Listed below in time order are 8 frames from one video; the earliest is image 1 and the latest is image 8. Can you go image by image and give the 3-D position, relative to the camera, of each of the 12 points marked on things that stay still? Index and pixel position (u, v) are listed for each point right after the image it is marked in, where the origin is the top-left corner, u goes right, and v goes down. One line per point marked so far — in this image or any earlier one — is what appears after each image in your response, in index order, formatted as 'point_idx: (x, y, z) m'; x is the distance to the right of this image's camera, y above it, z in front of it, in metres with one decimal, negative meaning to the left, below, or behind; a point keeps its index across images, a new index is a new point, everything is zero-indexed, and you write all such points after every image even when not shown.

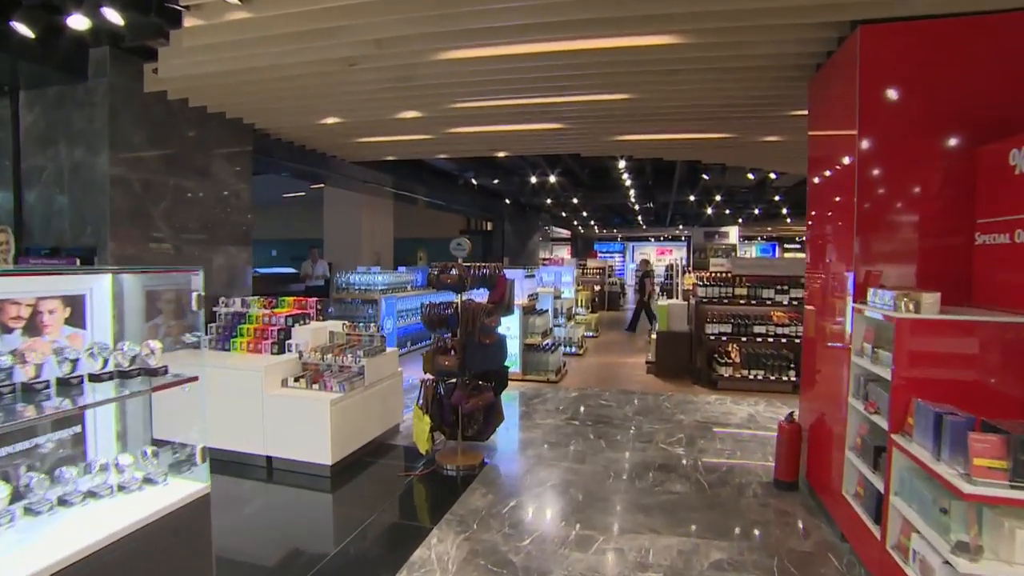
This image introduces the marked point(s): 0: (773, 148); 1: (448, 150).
0: (+3.0, +1.6, +6.9) m
1: (-0.8, +1.7, +7.4) m
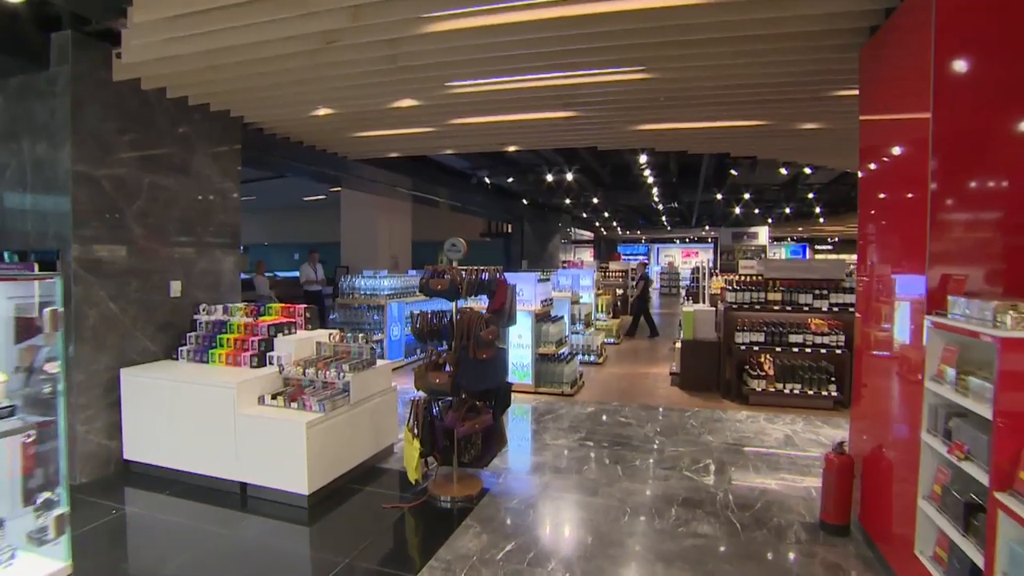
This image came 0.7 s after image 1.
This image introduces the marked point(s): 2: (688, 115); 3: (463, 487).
0: (+3.1, +1.6, +6.2) m
1: (-0.6, +1.6, +6.9) m
2: (+1.6, +1.5, +5.3) m
3: (-0.3, -1.4, +4.1) m
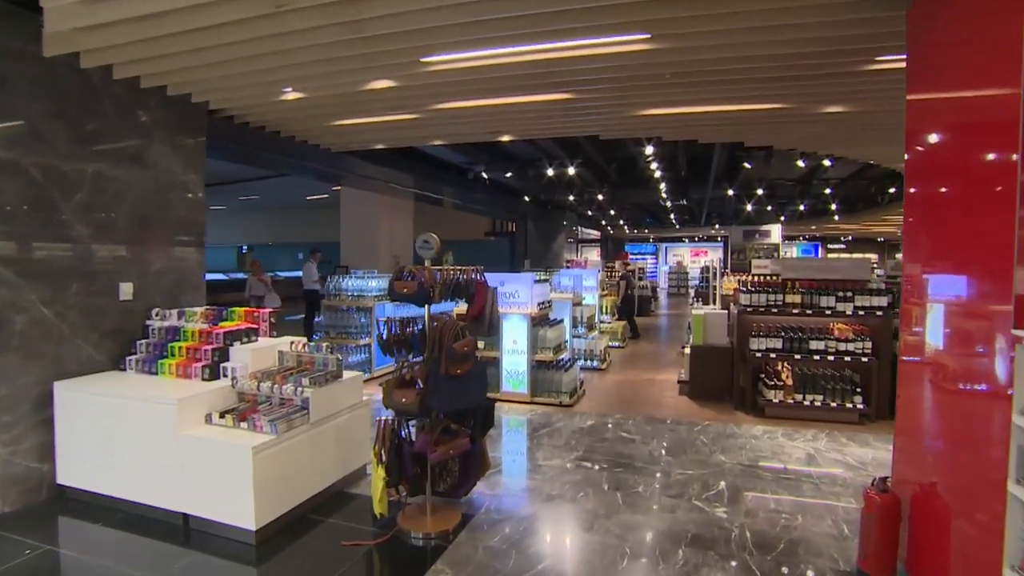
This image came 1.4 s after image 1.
0: (+3.0, +1.6, +5.6) m
1: (-0.7, +1.6, +6.4) m
2: (+1.5, +1.5, +4.7) m
3: (-0.4, -1.4, +3.5) m
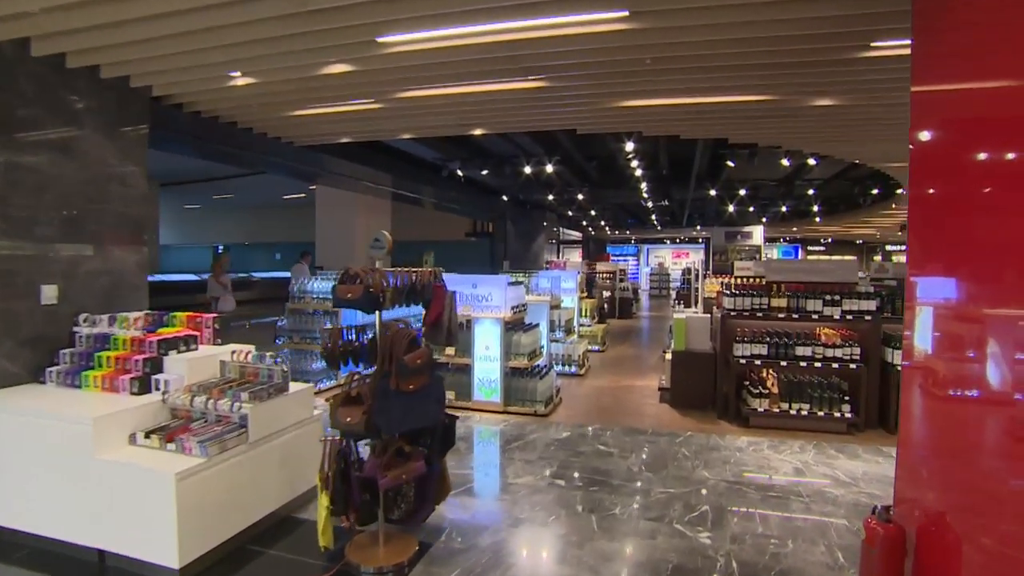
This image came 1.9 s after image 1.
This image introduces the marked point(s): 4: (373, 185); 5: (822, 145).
0: (+2.8, +1.5, +5.4) m
1: (-1.0, +1.6, +6.0) m
2: (+1.2, +1.5, +4.4) m
3: (-0.6, -1.4, +3.2) m
4: (-2.1, +1.6, +9.2) m
5: (+3.5, +1.6, +6.6) m
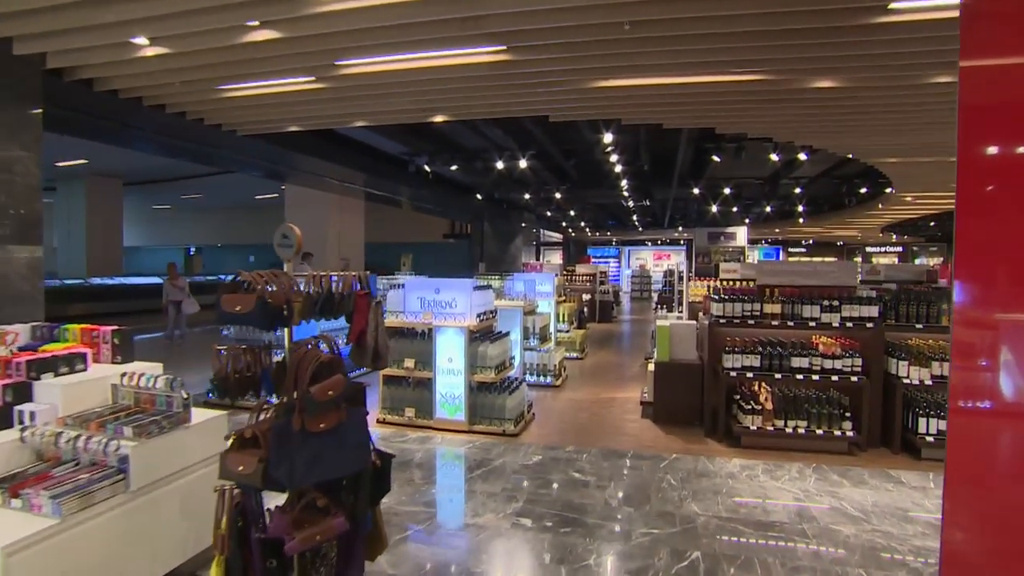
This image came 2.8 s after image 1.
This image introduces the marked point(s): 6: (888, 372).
0: (+2.5, +1.5, +4.8) m
1: (-1.3, +1.6, +5.3) m
2: (+1.0, +1.5, +3.8) m
3: (-0.9, -1.4, +2.5) m
4: (-2.5, +1.5, +8.5) m
5: (+3.1, +1.6, +6.1) m
6: (+3.3, -0.7, +5.3) m
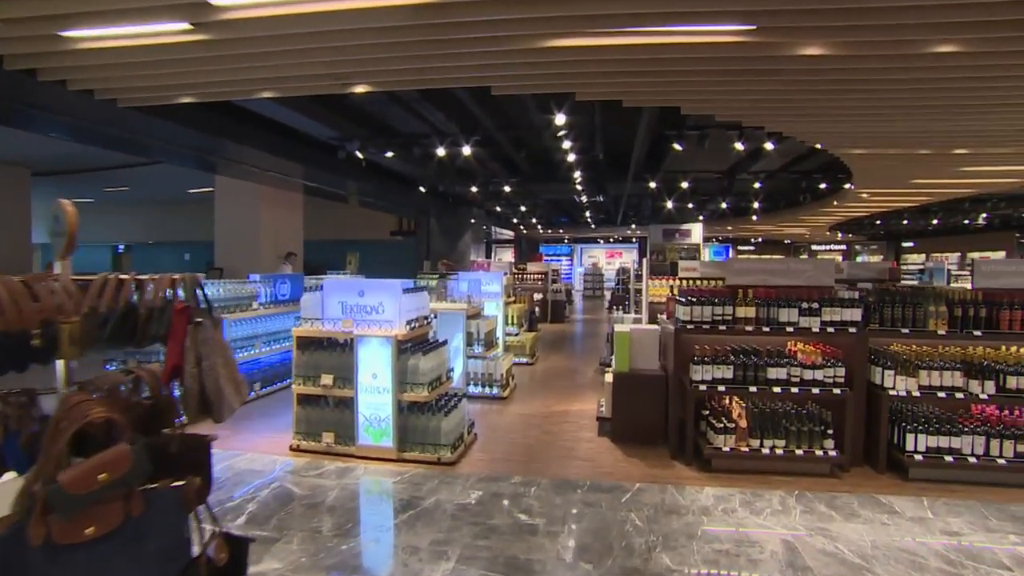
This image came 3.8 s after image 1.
0: (+2.0, +1.5, +4.2) m
1: (-1.8, +1.5, +4.4) m
2: (+0.6, +1.4, +3.1) m
3: (-1.1, -1.5, +1.7) m
4: (-3.3, +1.5, +7.5) m
5: (+2.6, +1.6, +5.6) m
6: (+2.8, -0.7, +4.7) m
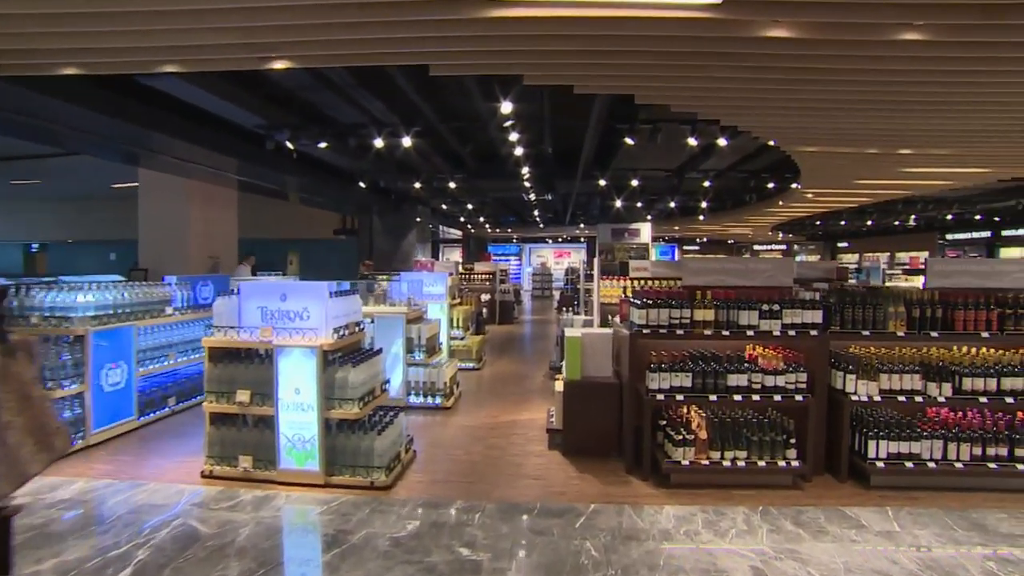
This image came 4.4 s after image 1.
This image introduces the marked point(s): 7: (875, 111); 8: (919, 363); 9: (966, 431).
0: (+1.6, +1.5, +4.0) m
1: (-2.2, +1.5, +3.8) m
2: (+0.3, +1.4, +2.7) m
3: (-1.3, -1.5, +1.1) m
4: (-3.9, +1.5, +6.7) m
5: (+2.1, +1.5, +5.3) m
6: (+2.4, -0.8, +4.5) m
7: (+3.2, +1.6, +5.3) m
8: (+3.1, -0.6, +4.6) m
9: (+3.4, -1.1, +4.5) m
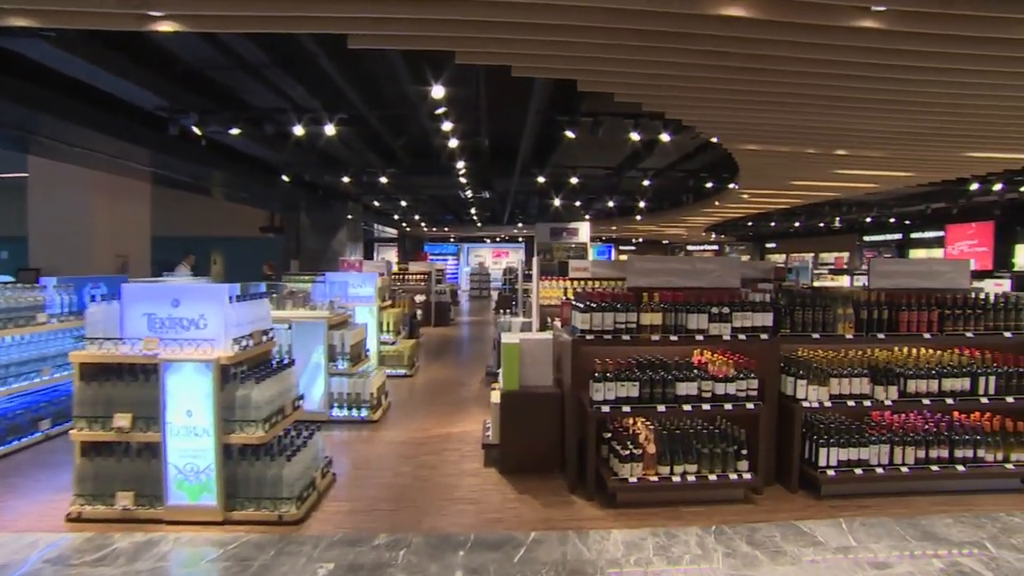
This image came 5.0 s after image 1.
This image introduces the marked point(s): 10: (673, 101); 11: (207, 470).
0: (+1.2, +1.5, +3.7) m
1: (-2.6, +1.5, +3.2) m
2: (0.0, +1.4, +2.3) m
3: (-1.4, -1.5, +0.6) m
4: (-4.6, +1.4, +5.9) m
5: (+1.5, +1.5, +5.1) m
6: (+1.9, -0.8, +4.3) m
7: (+2.6, +1.6, +5.1) m
8: (+2.6, -0.6, +4.4) m
9: (+2.9, -1.1, +4.3) m
10: (+1.3, +1.5, +4.8) m
11: (-1.7, -1.0, +3.4) m
